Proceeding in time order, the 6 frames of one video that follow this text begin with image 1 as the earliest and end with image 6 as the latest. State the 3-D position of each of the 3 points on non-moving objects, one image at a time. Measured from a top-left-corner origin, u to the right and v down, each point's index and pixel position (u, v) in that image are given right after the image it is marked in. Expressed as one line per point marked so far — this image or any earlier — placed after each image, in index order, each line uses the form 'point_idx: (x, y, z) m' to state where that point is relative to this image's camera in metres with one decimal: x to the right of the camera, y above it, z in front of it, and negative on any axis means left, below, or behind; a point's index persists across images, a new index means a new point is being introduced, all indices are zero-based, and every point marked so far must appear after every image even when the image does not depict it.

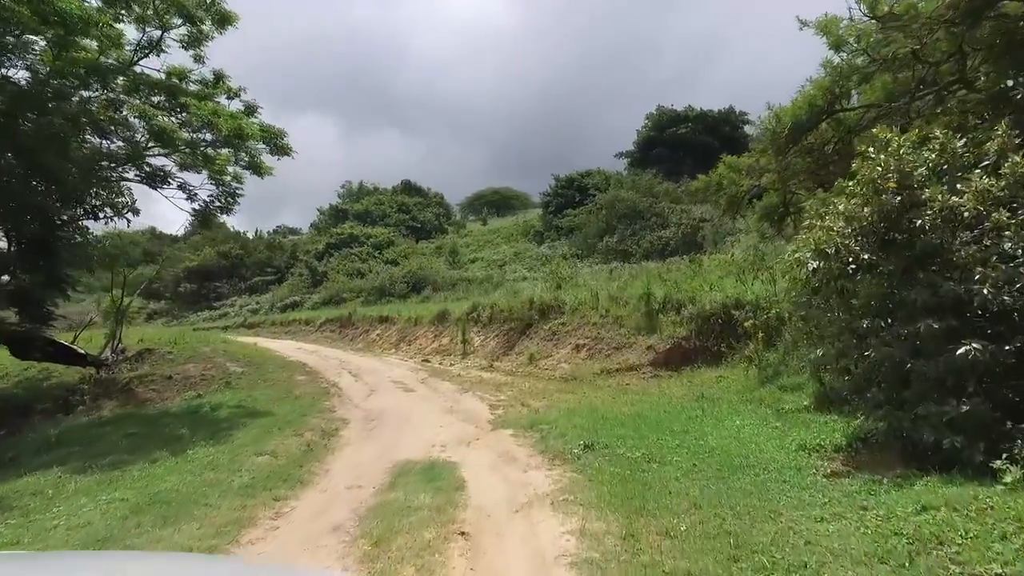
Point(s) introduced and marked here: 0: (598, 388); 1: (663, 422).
0: (+2.1, -2.5, +16.9) m
1: (+2.2, -1.9, +10.0) m
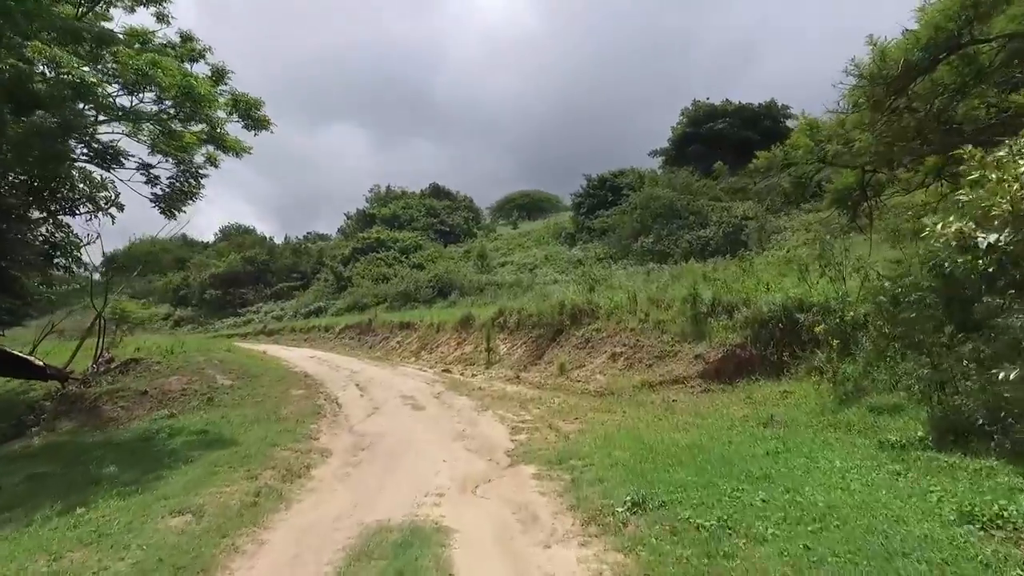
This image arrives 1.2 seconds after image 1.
0: (+2.6, -2.5, +14.4) m
1: (+2.4, -1.9, +7.5) m
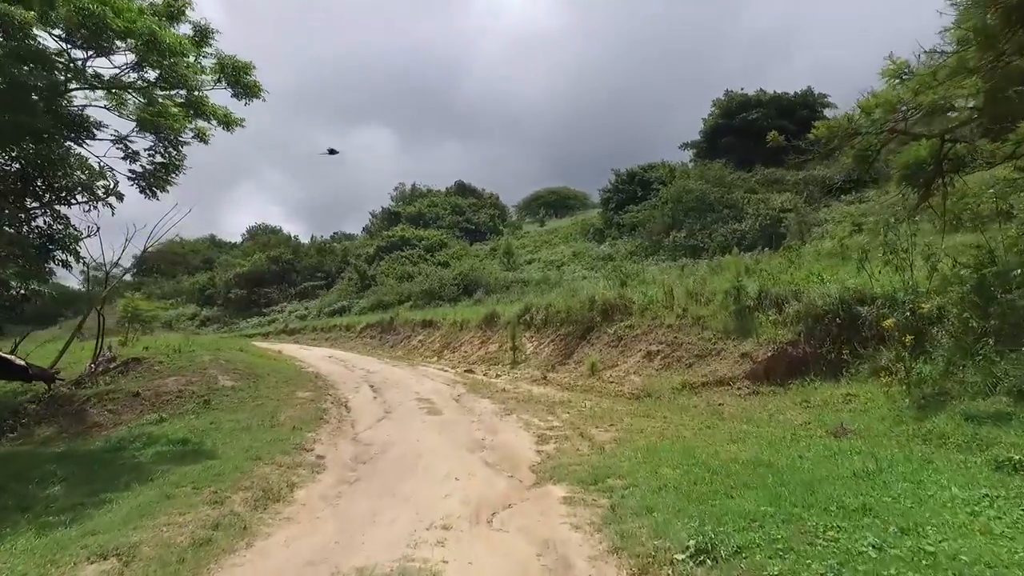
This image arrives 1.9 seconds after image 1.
0: (+3.1, -2.3, +12.8) m
1: (+2.6, -1.7, +6.0) m
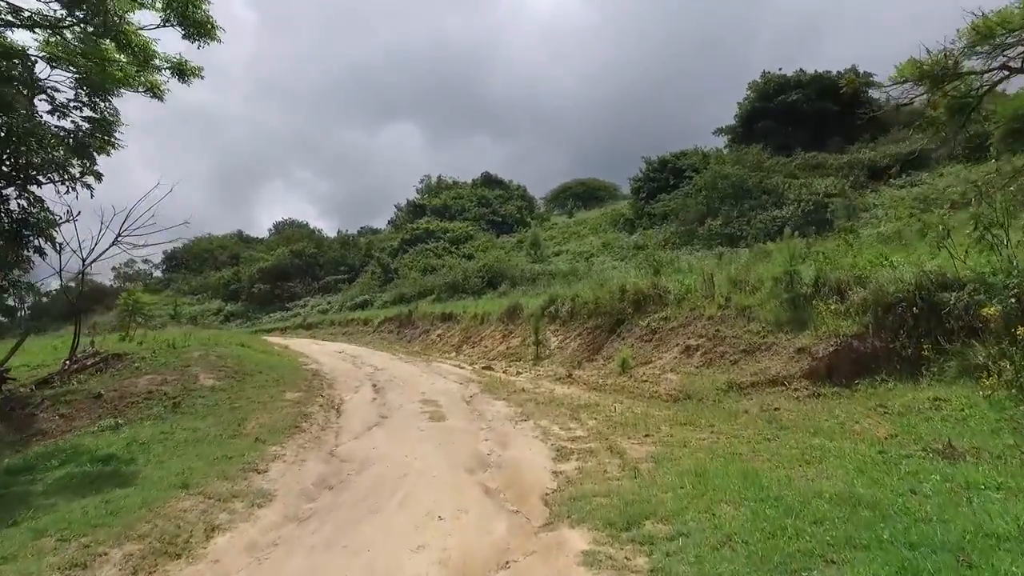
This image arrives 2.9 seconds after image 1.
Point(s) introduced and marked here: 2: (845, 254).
0: (+3.4, -2.0, +10.8) m
1: (+2.6, -1.5, +4.0) m
2: (+7.6, +0.8, +15.7) m
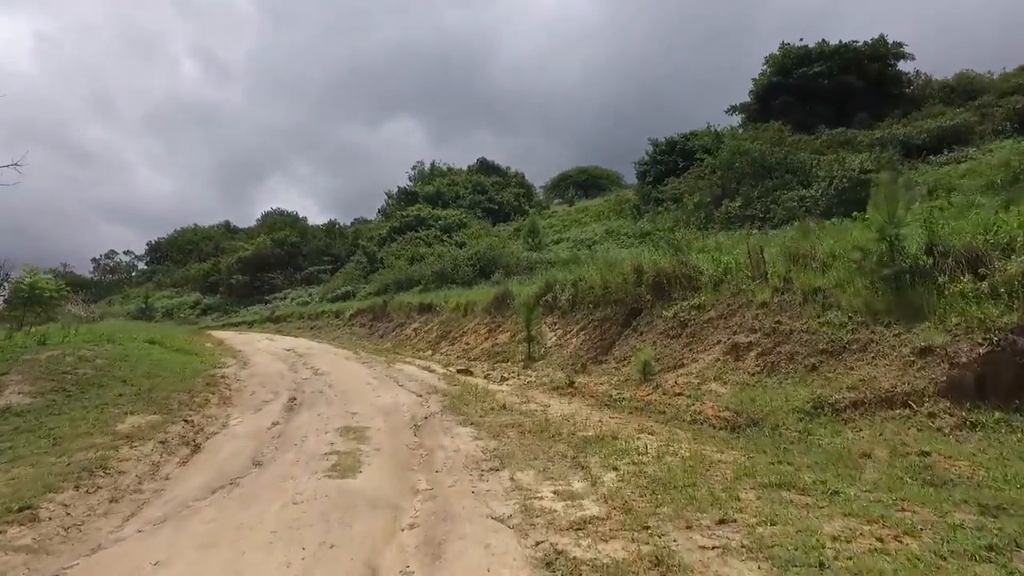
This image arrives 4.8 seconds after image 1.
0: (+3.0, -1.6, +6.2) m
1: (+2.2, -1.1, -0.6) m
2: (+7.2, +1.2, +11.1) m
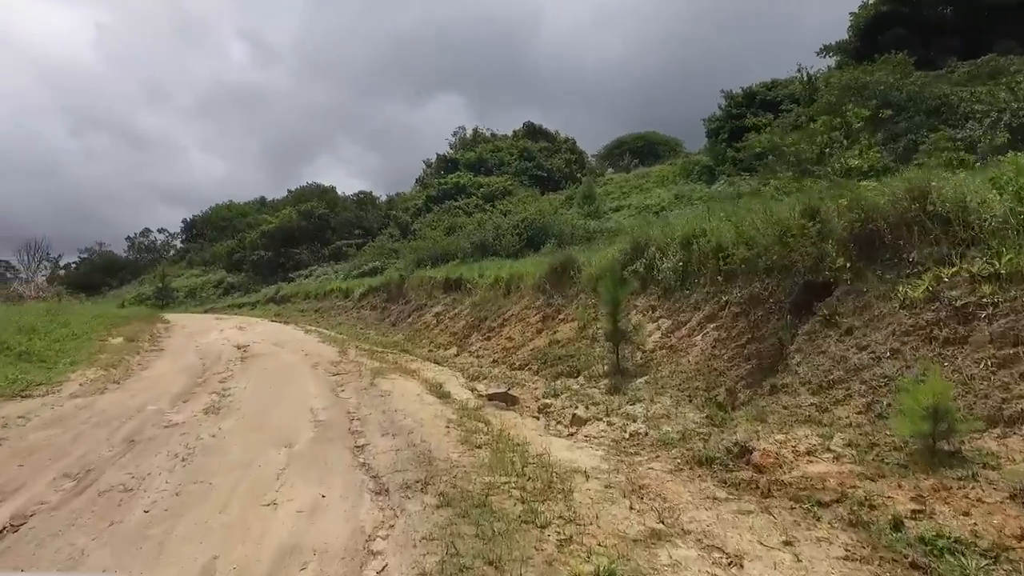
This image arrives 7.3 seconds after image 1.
0: (+3.3, -1.4, -1.4) m
1: (+2.1, -1.1, -8.1) m
2: (+7.8, +1.6, +3.1) m
